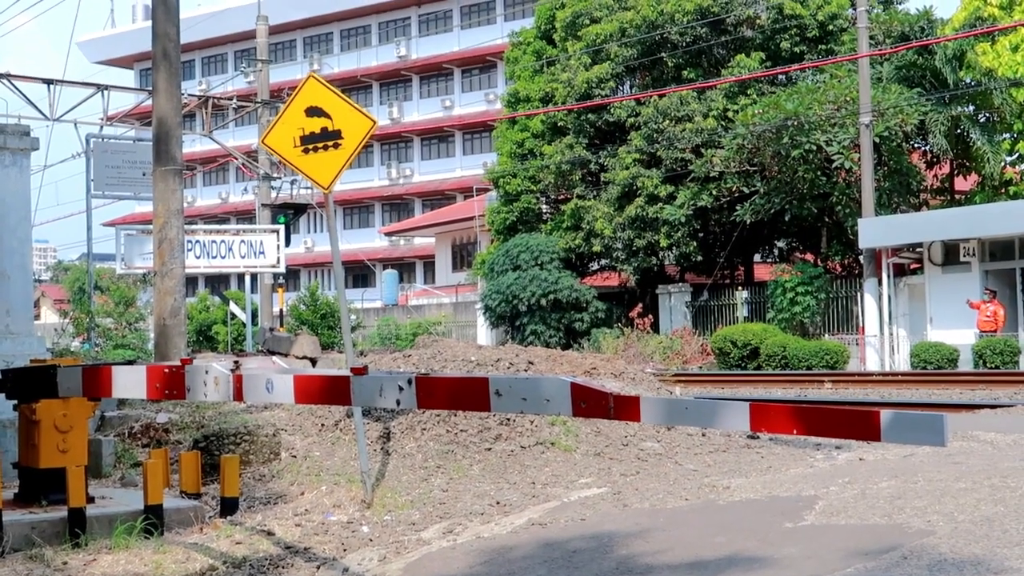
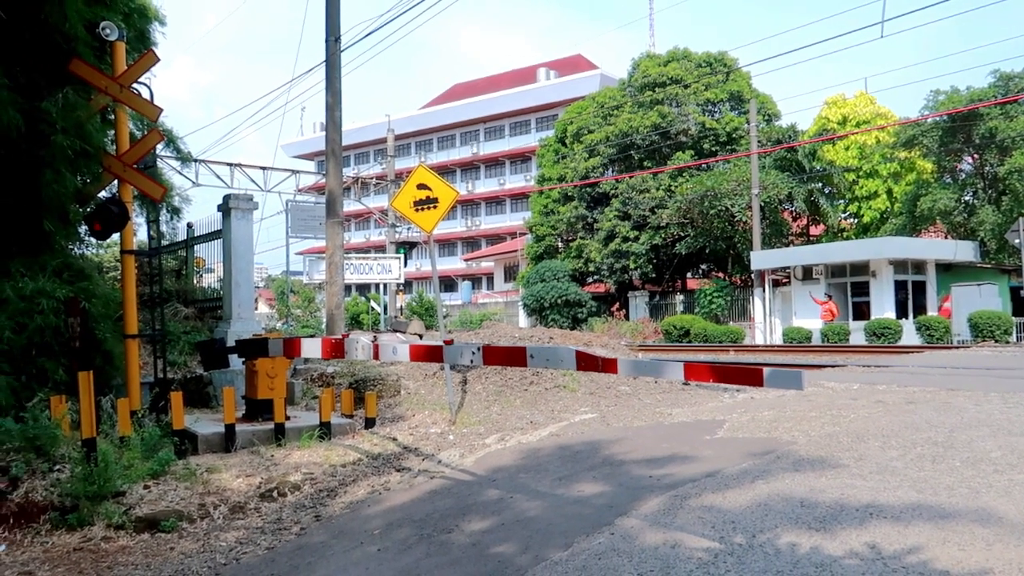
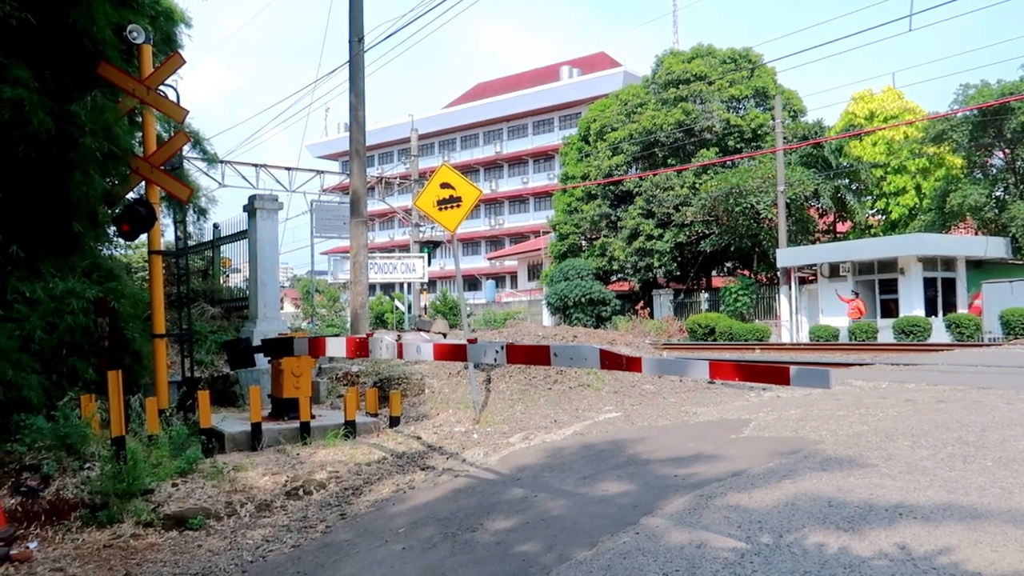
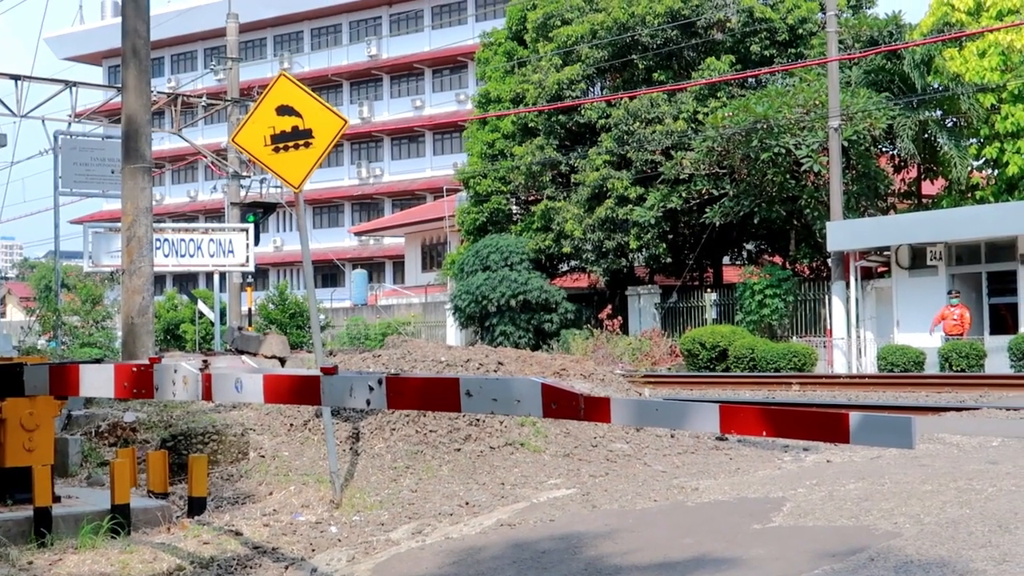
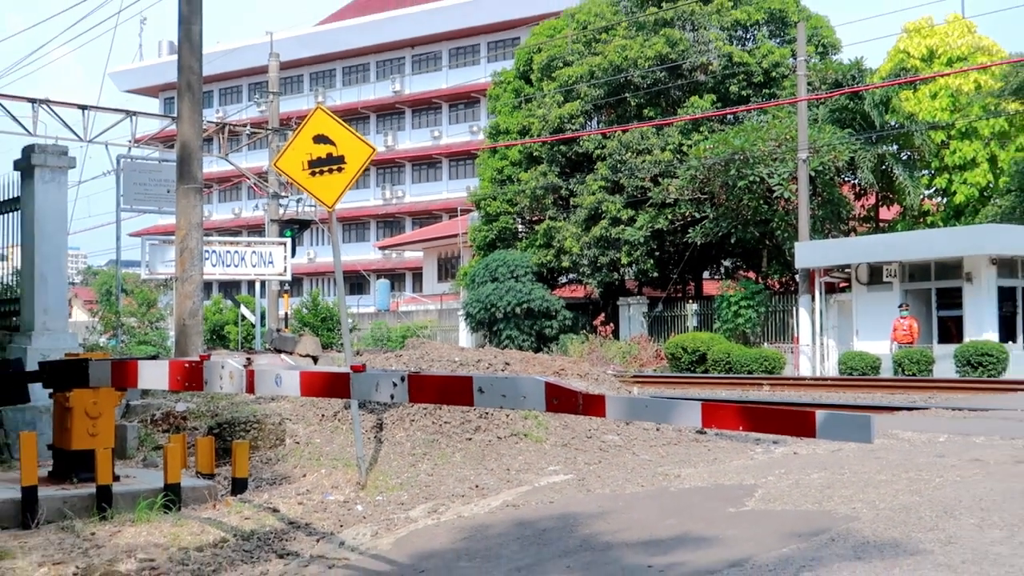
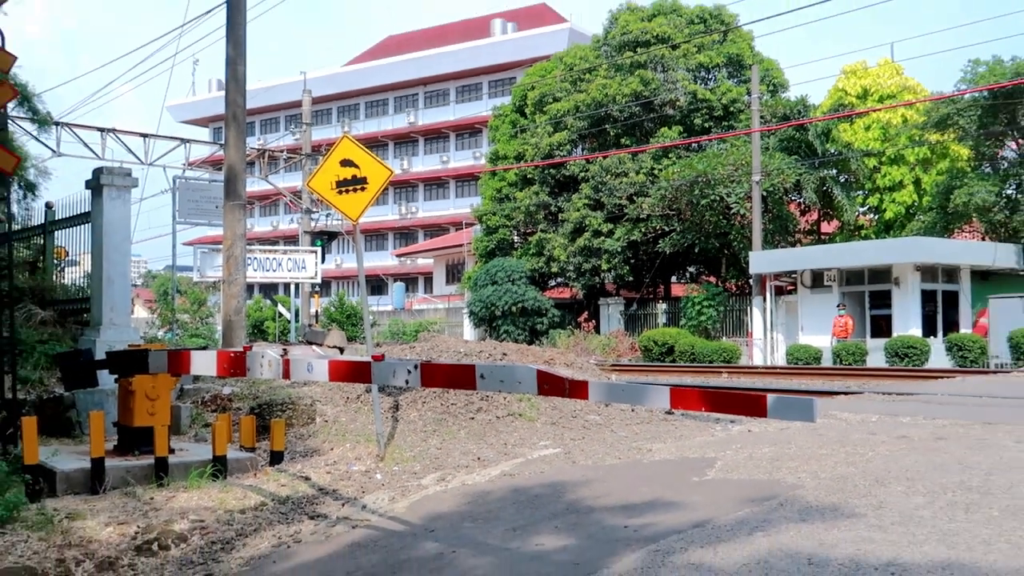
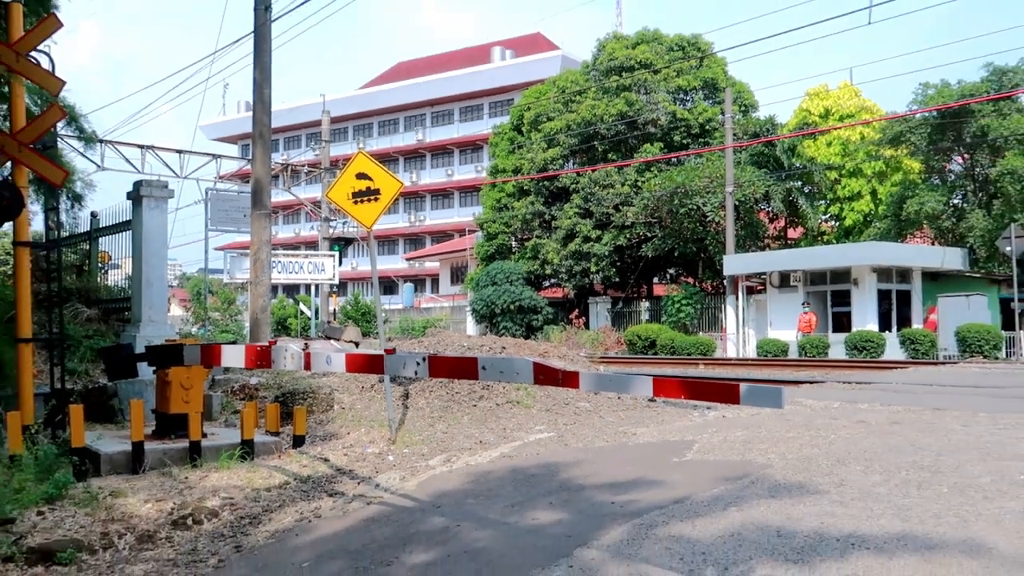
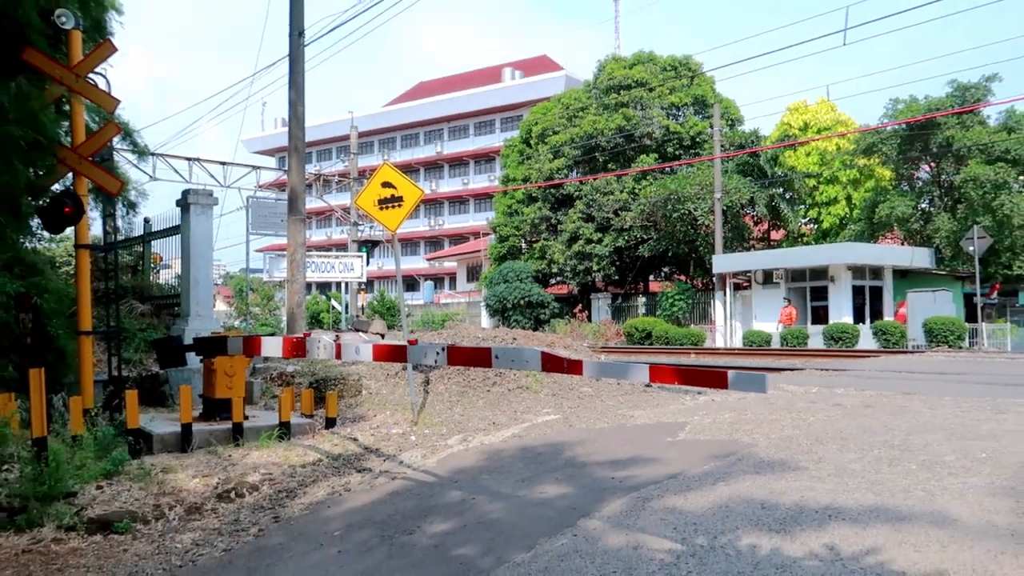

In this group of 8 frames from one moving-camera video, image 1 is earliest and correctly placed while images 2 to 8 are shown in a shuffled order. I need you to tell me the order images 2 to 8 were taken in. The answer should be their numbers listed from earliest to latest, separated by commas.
4, 5, 6, 7, 8, 2, 3
